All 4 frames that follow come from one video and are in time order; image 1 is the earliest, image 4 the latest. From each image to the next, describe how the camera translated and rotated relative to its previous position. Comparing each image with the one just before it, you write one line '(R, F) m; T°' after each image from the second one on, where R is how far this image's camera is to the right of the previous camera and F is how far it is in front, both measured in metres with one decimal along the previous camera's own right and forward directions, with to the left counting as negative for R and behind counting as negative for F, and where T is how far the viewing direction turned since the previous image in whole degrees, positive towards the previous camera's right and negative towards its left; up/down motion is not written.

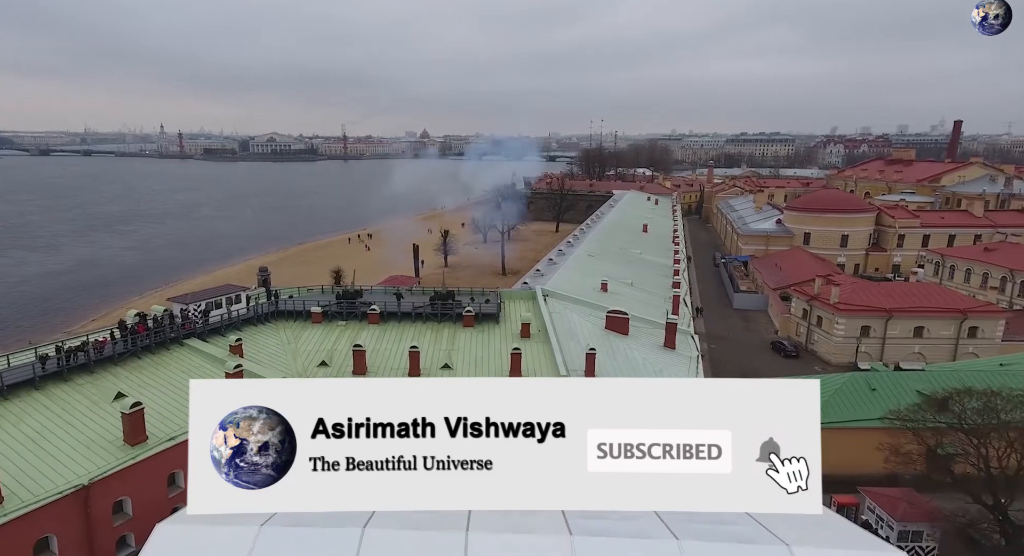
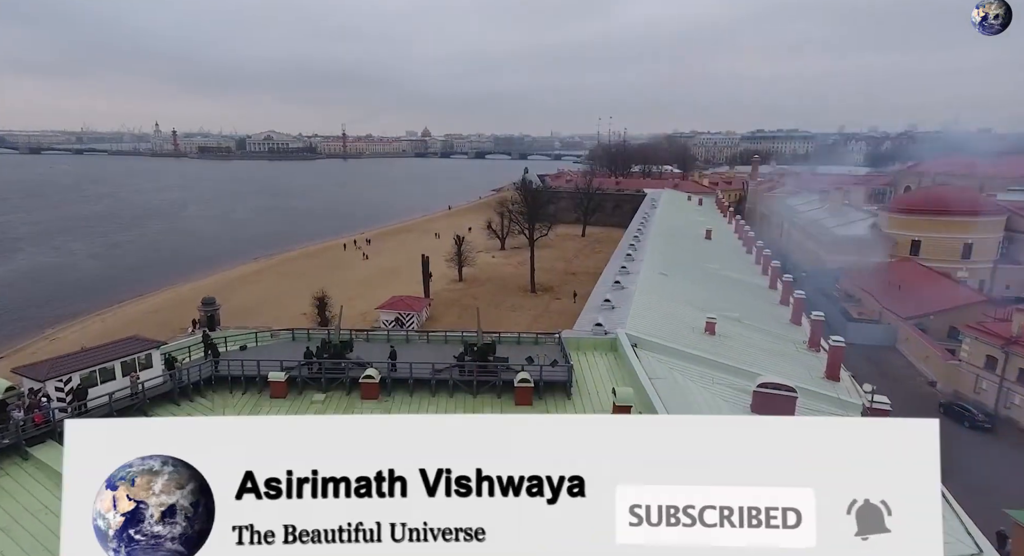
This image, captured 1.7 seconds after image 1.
(-1.8, +7.7) m; 0°
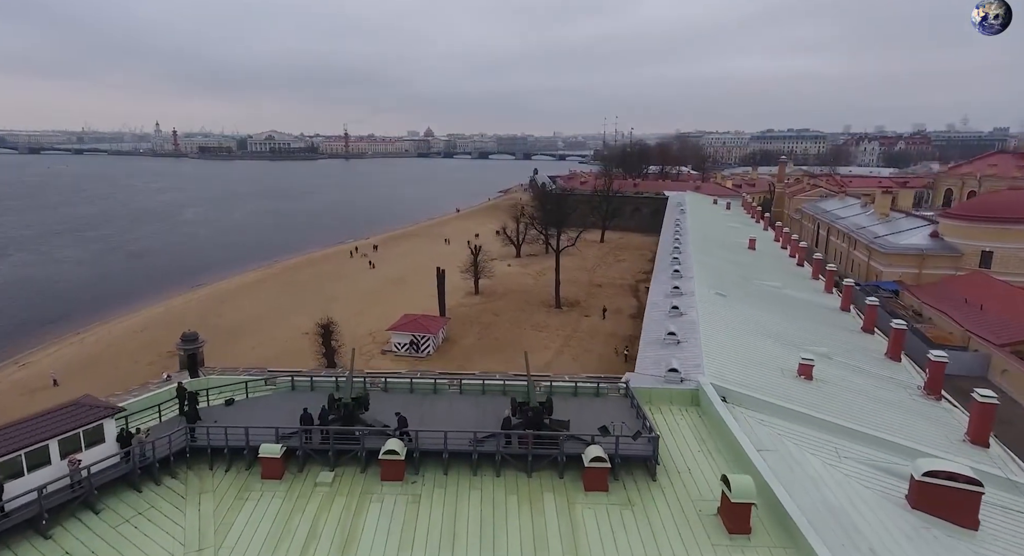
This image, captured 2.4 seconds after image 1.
(-1.1, +3.0) m; 0°
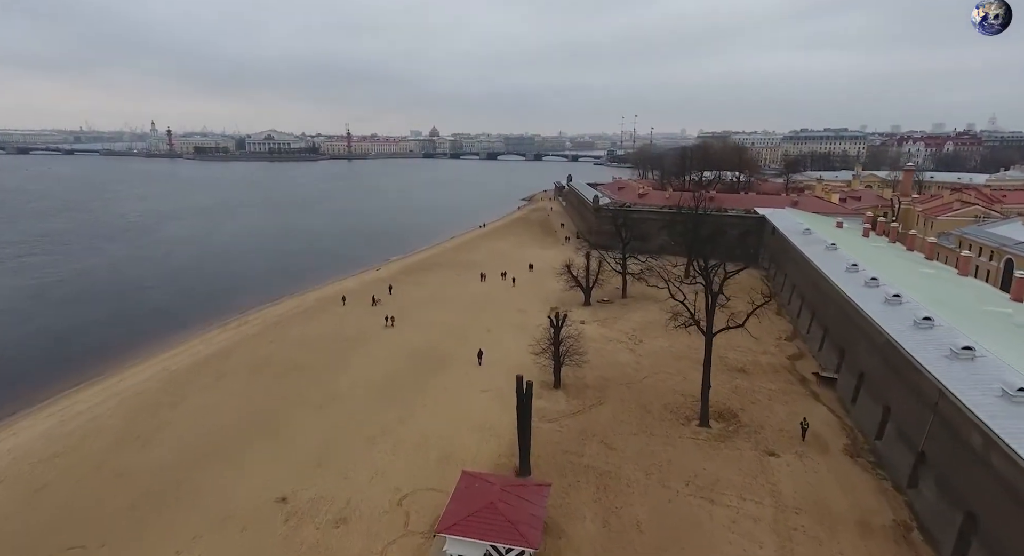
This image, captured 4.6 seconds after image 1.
(-3.6, +12.1) m; 0°
